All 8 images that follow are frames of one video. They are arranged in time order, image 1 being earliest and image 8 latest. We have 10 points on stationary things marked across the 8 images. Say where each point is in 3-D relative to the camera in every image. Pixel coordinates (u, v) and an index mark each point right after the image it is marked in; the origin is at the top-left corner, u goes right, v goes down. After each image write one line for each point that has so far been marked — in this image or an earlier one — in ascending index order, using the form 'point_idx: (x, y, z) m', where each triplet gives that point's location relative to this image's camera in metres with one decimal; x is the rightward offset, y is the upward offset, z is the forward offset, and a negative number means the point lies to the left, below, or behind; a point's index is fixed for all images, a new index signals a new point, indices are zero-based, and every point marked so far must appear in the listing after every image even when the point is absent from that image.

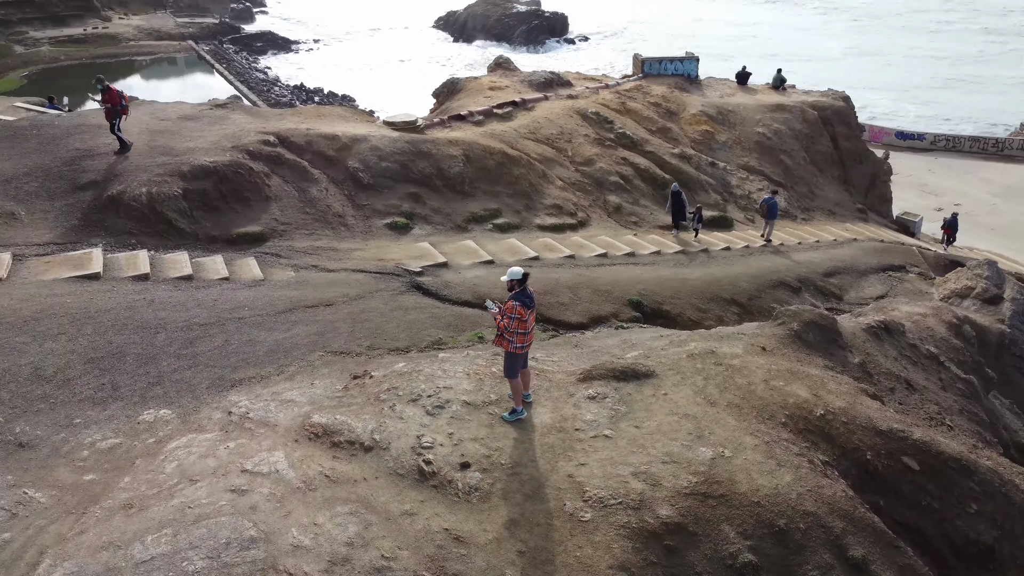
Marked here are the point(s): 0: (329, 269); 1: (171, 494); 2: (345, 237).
0: (-2.6, +0.3, +11.3) m
1: (-2.5, -1.5, +5.7) m
2: (-2.6, +0.8, +12.3) m
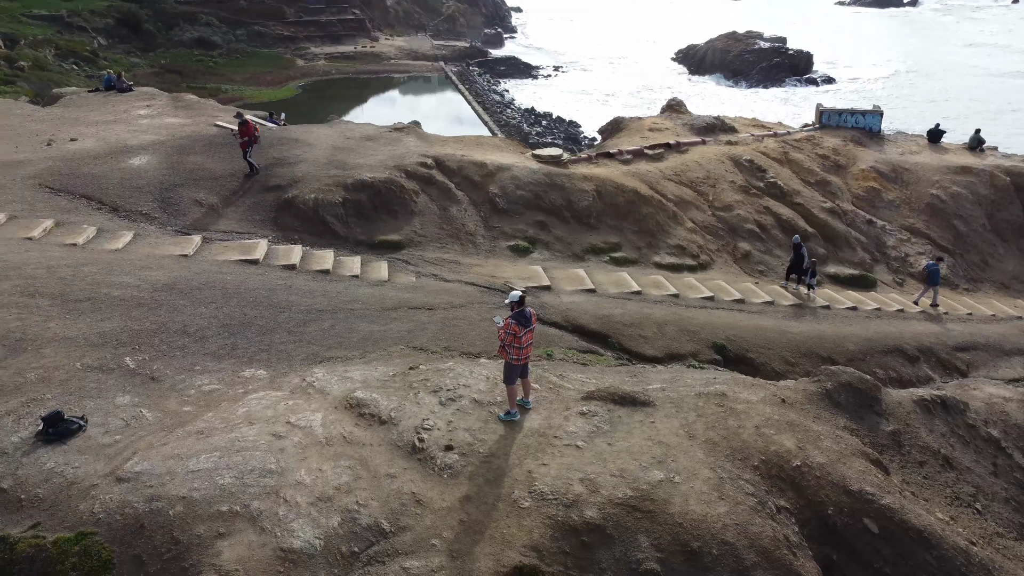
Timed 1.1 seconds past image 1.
0: (-1.1, +0.2, +12.9) m
1: (-2.6, -1.3, +7.5) m
2: (-0.7, +0.6, +13.9) m
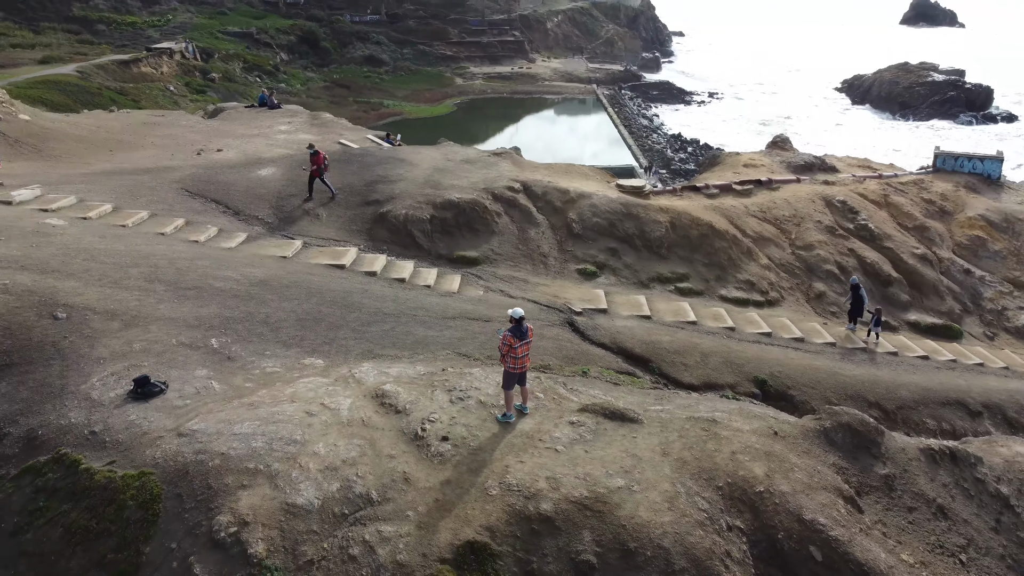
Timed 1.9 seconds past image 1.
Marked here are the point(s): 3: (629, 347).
0: (0.0, -0.1, +14.0) m
1: (-2.6, -1.3, +9.0) m
2: (+0.5, +0.3, +14.9) m
3: (+1.8, -0.9, +12.7) m
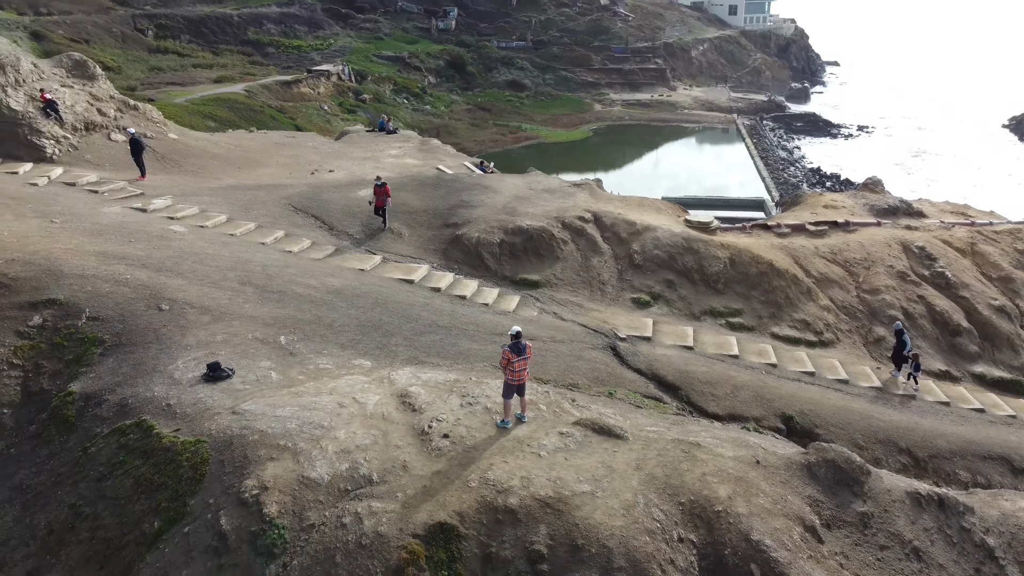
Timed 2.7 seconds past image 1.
0: (+0.9, -0.5, +15.1) m
1: (-2.6, -1.4, +10.5) m
2: (+1.6, -0.2, +15.8) m
3: (+2.5, -1.4, +13.5) m
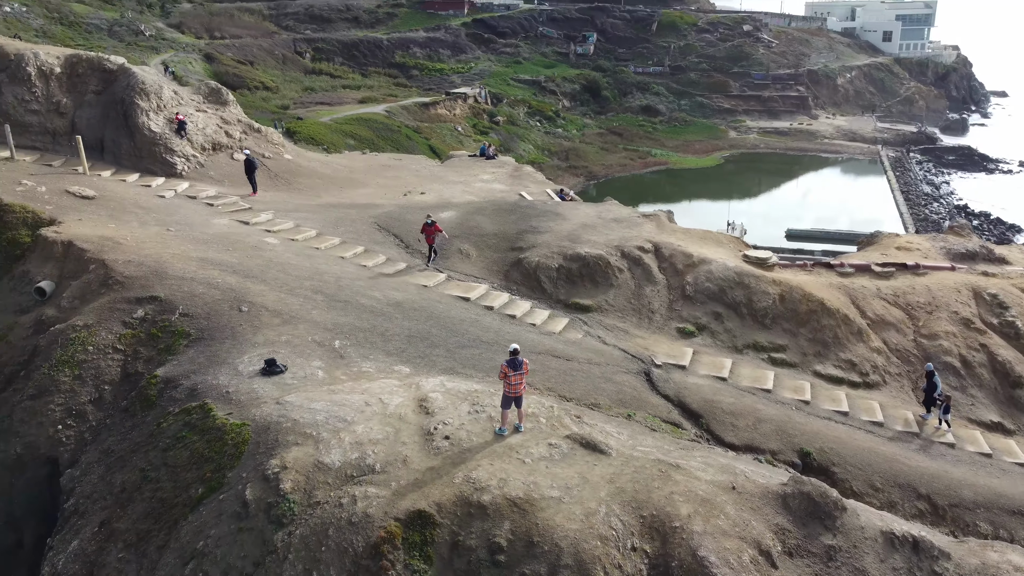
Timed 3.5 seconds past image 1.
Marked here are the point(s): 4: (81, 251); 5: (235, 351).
0: (+1.8, -1.0, +15.9) m
1: (-2.4, -1.6, +11.9) m
2: (+2.6, -0.8, +16.6) m
3: (+3.1, -2.0, +14.0) m
4: (-8.3, +0.7, +15.7) m
5: (-4.6, -1.0, +13.3) m
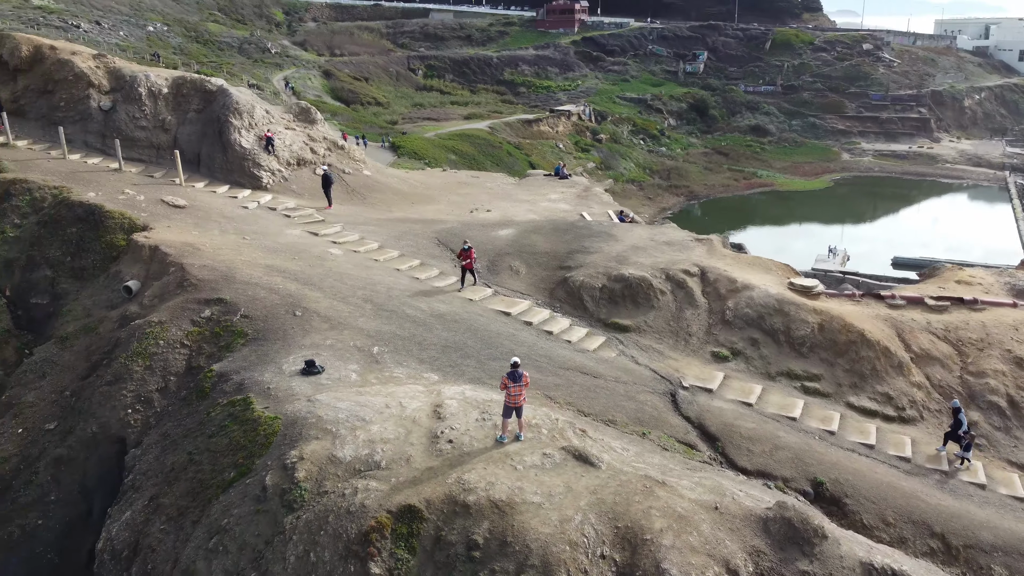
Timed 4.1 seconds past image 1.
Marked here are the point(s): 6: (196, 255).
0: (+2.5, -1.5, +16.3) m
1: (-2.2, -1.7, +12.9) m
2: (+3.4, -1.3, +16.9) m
3: (+3.5, -2.4, +14.3) m
4: (-7.5, +0.7, +17.5) m
5: (-4.1, -1.1, +14.6) m
6: (-6.9, +0.7, +17.6) m
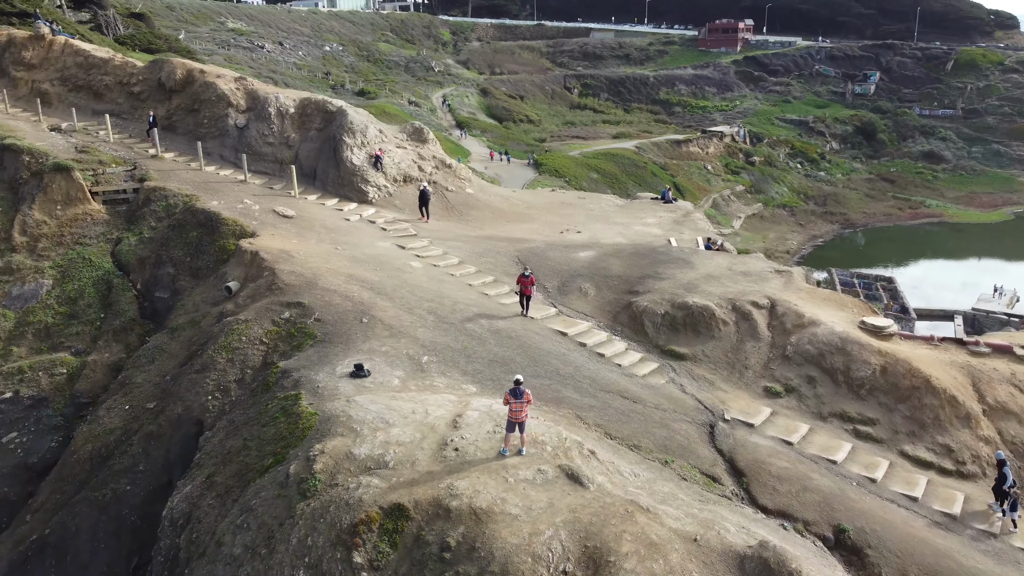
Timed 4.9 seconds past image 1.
0: (+3.5, -2.1, +16.3) m
1: (-1.8, -1.9, +13.9) m
2: (+4.5, -1.9, +16.7) m
3: (+4.0, -3.0, +14.1) m
4: (-6.0, +0.7, +19.4) m
5: (-3.4, -1.3, +15.9) m
6: (-5.4, +0.6, +19.4) m
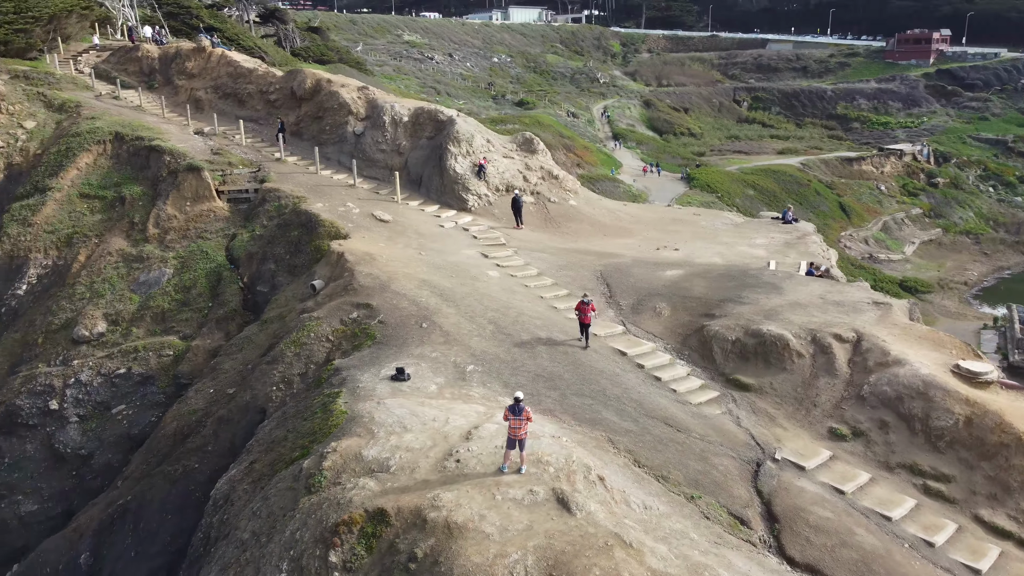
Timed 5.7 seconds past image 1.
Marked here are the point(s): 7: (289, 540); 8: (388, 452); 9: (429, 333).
0: (+4.3, -2.5, +15.3) m
1: (-1.4, -2.1, +14.0) m
2: (+5.4, -2.5, +15.4) m
3: (+4.3, -3.5, +13.0) m
4: (-4.2, +0.7, +20.2) m
5: (-2.4, -1.4, +16.2) m
6: (-3.5, +0.6, +20.1) m
7: (-3.1, -3.5, +11.2) m
8: (-1.8, -2.5, +12.4) m
9: (-1.8, -0.9, +17.2) m
